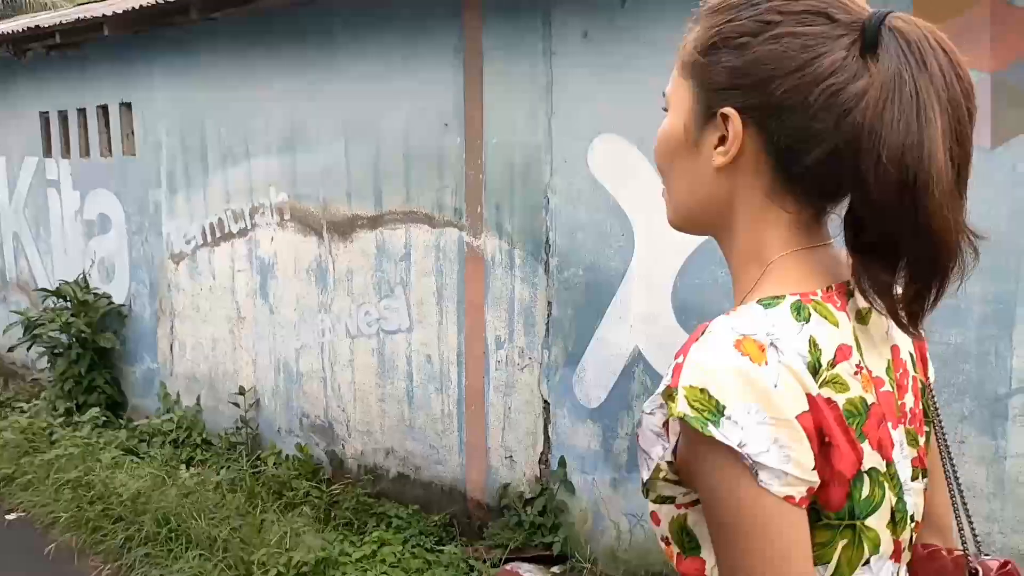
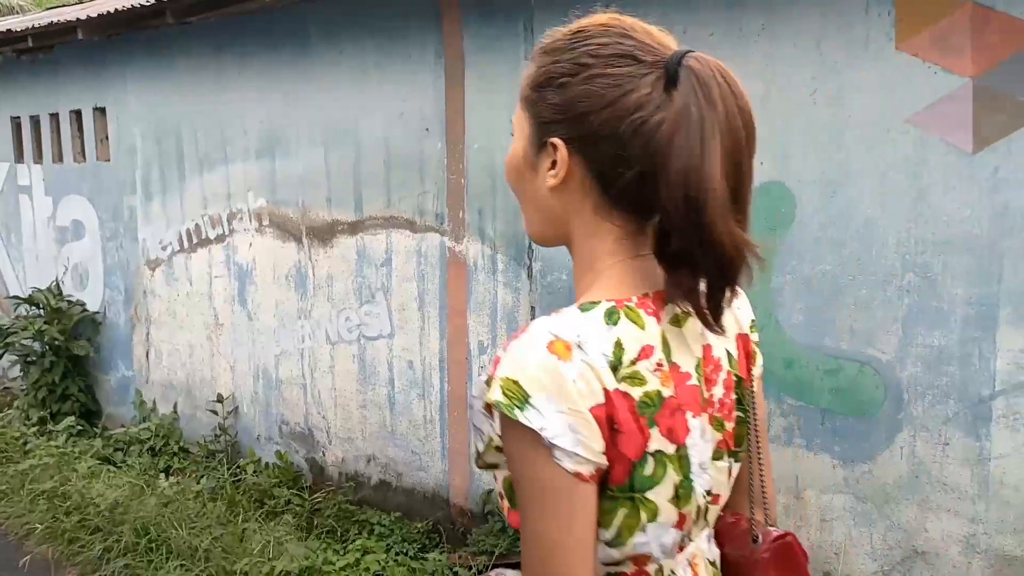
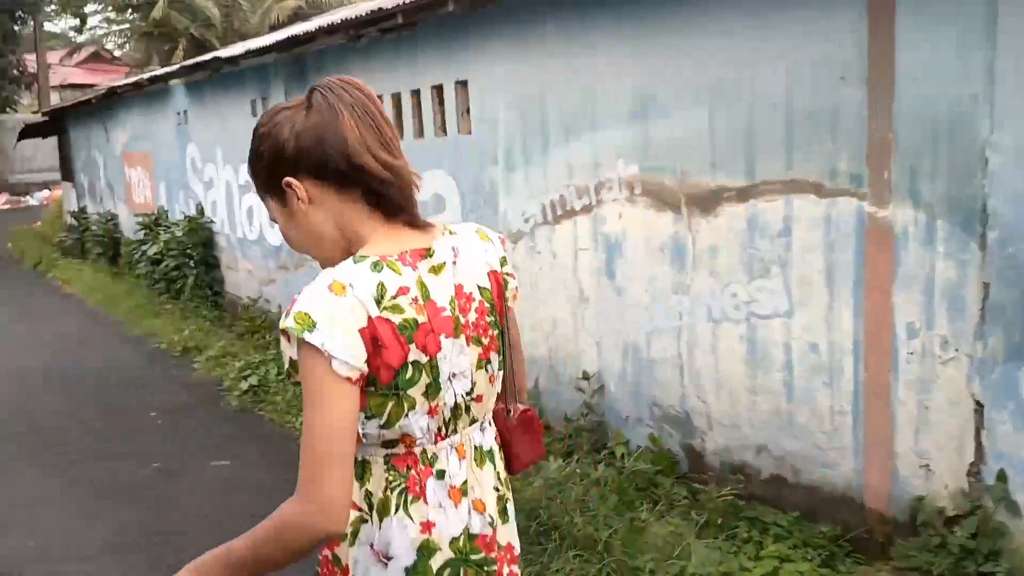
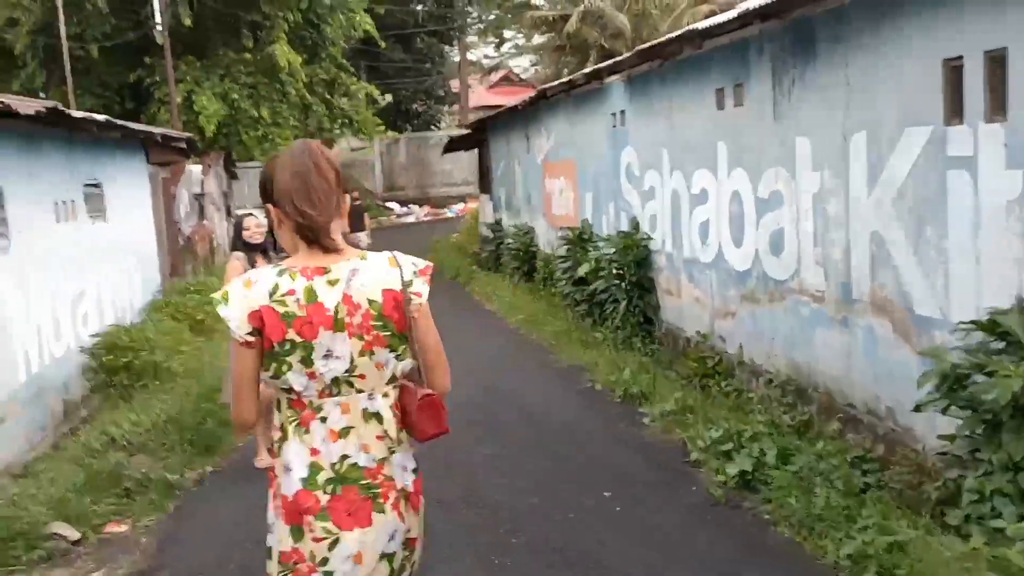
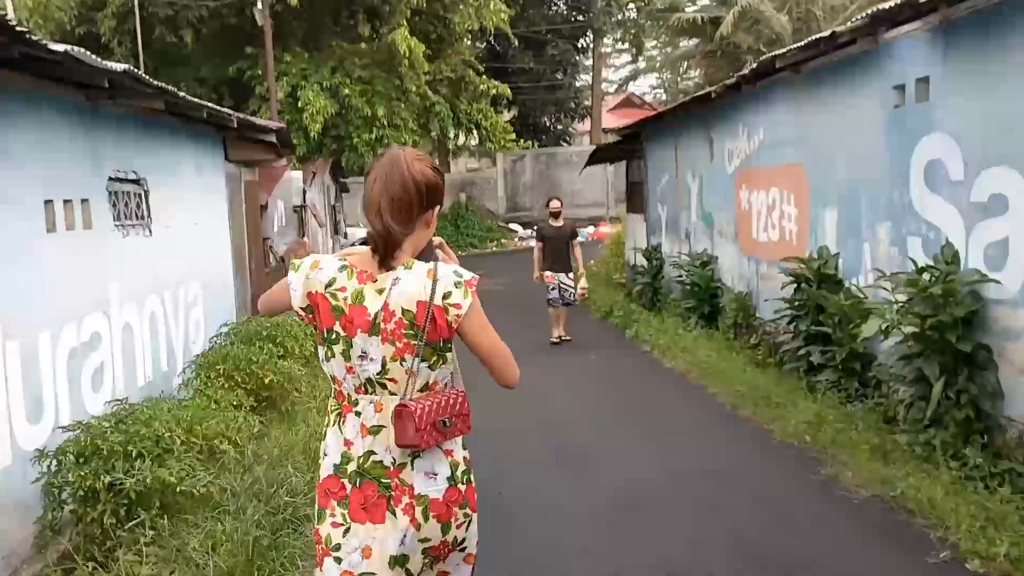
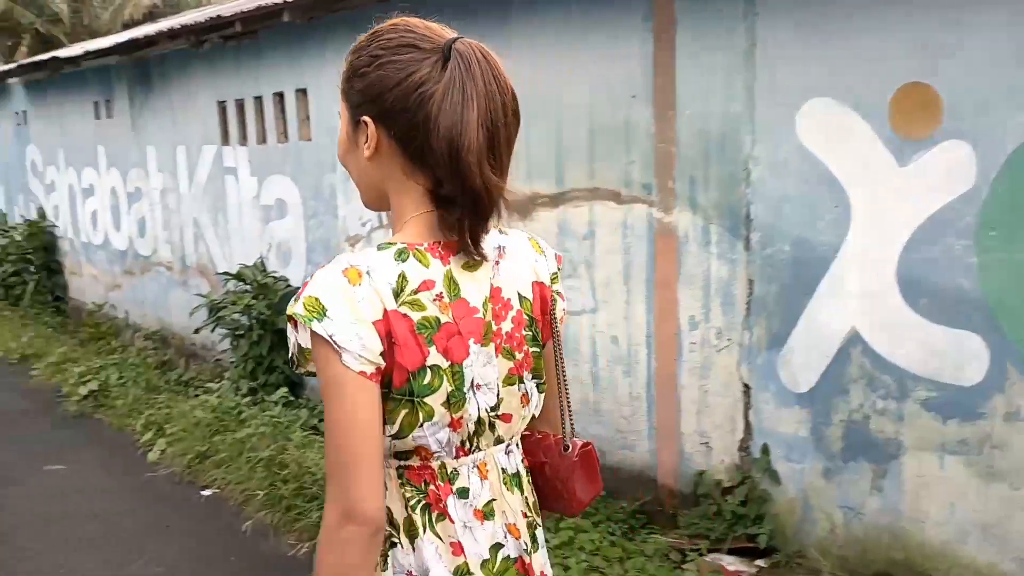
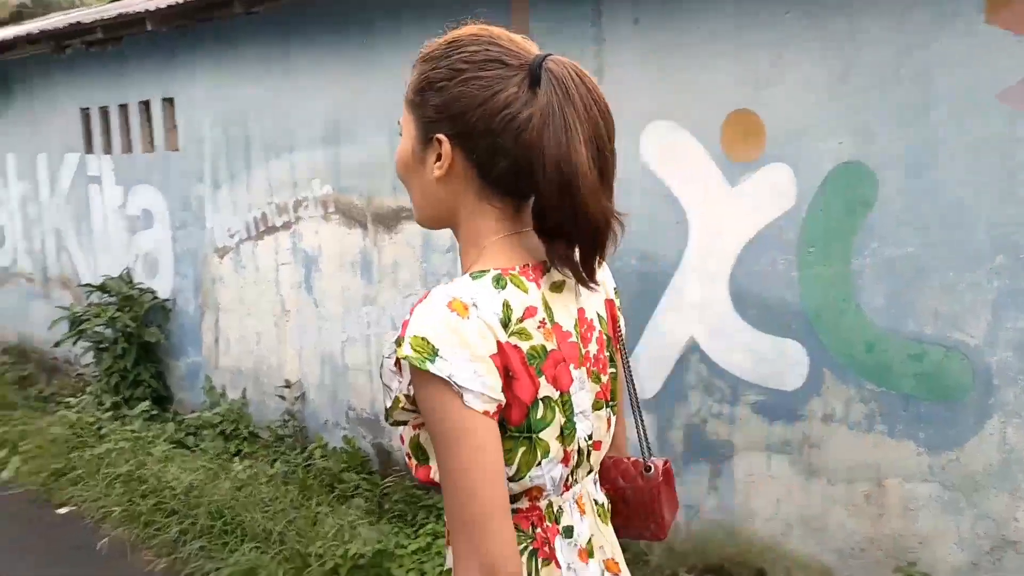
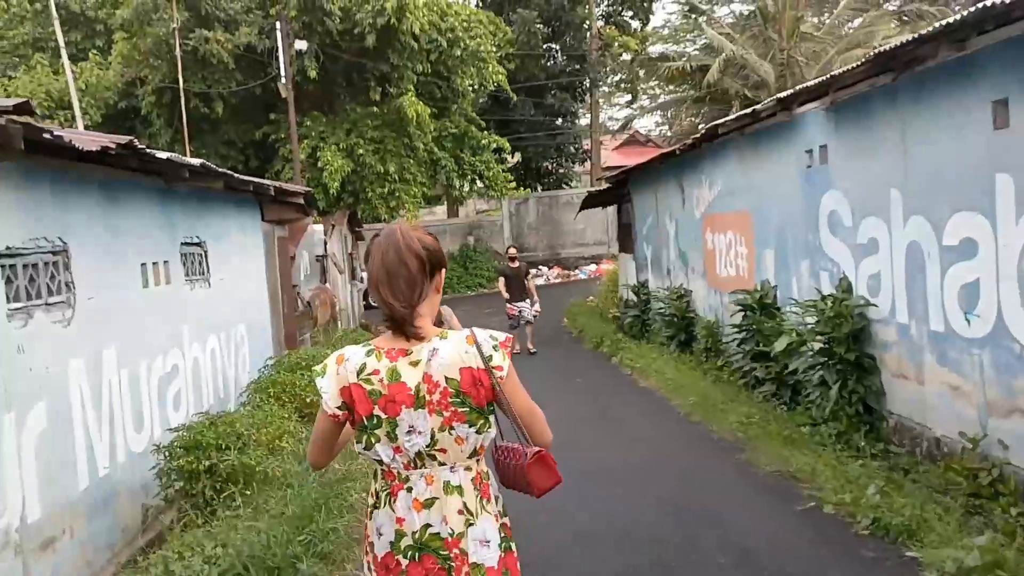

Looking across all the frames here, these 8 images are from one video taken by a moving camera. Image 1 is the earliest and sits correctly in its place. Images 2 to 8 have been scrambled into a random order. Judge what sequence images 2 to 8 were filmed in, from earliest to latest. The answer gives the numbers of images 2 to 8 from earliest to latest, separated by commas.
2, 7, 6, 3, 4, 8, 5
